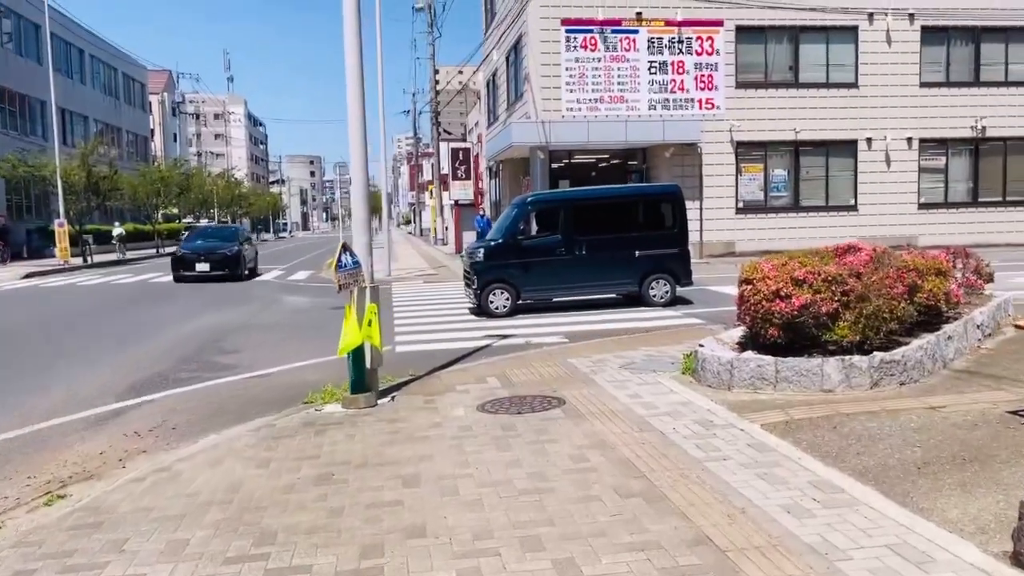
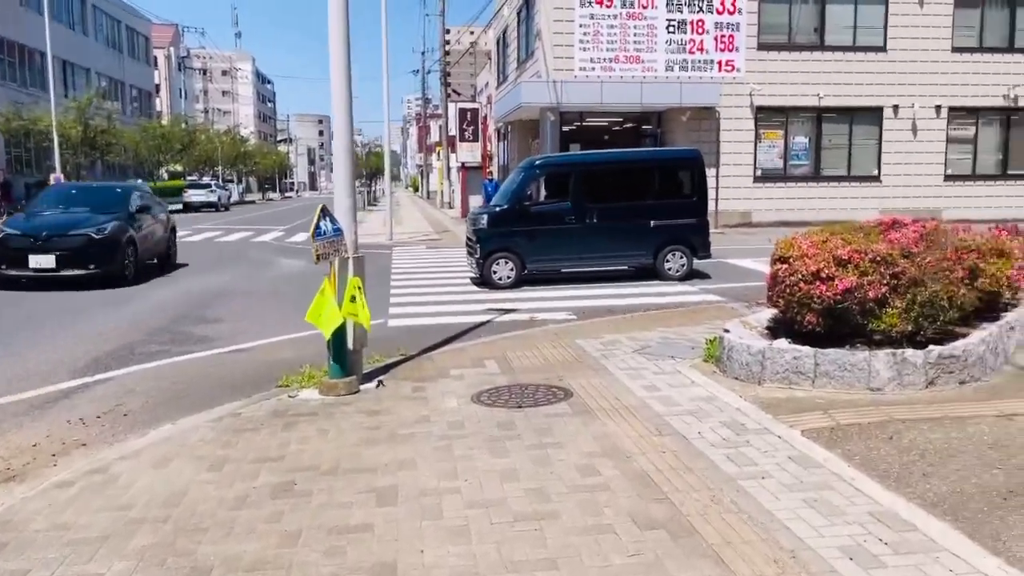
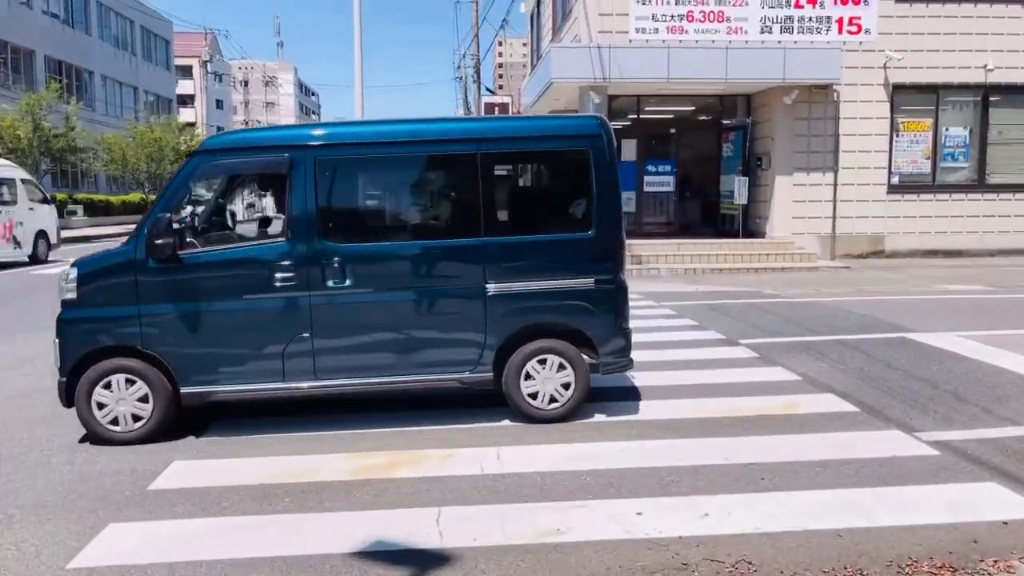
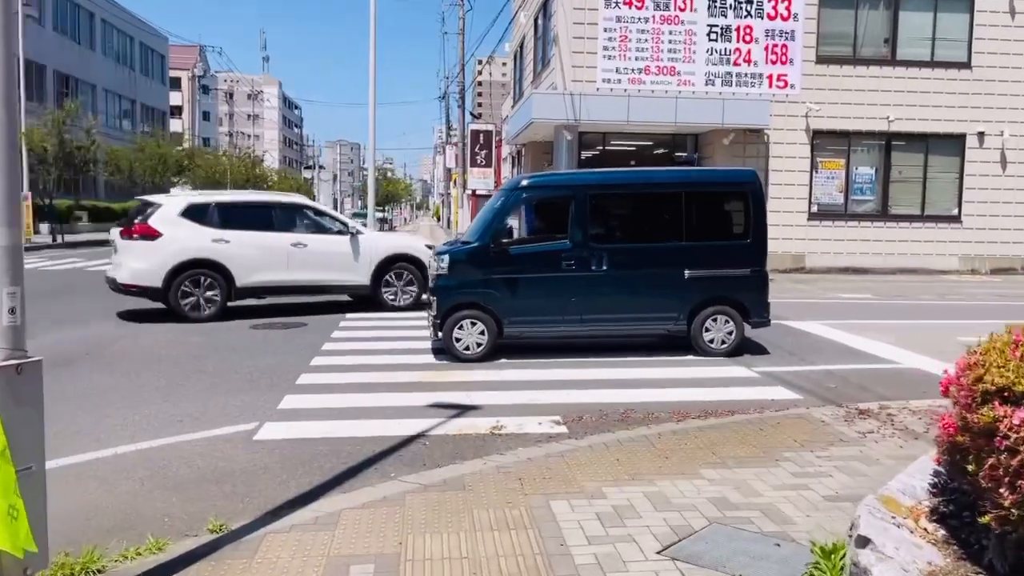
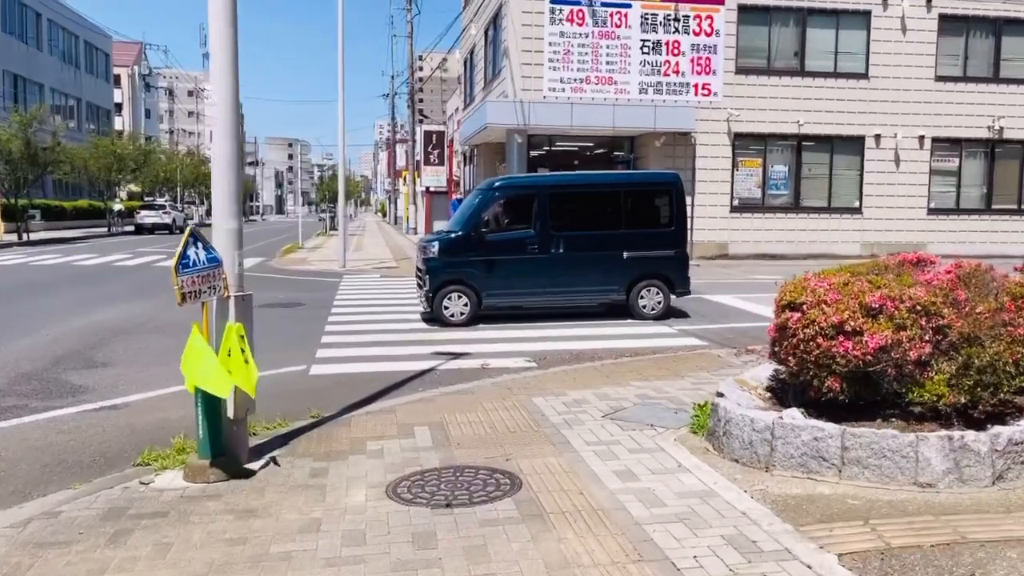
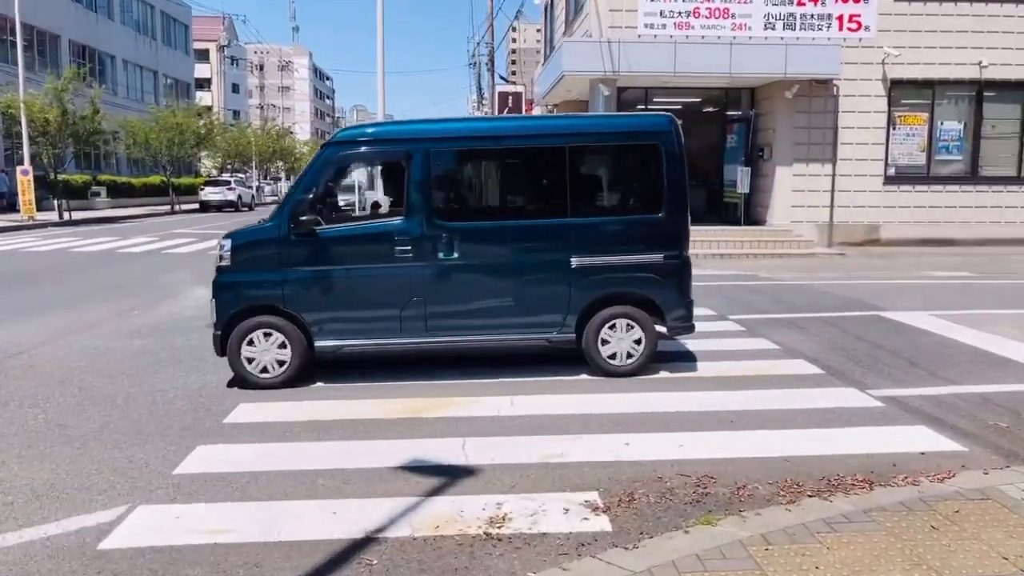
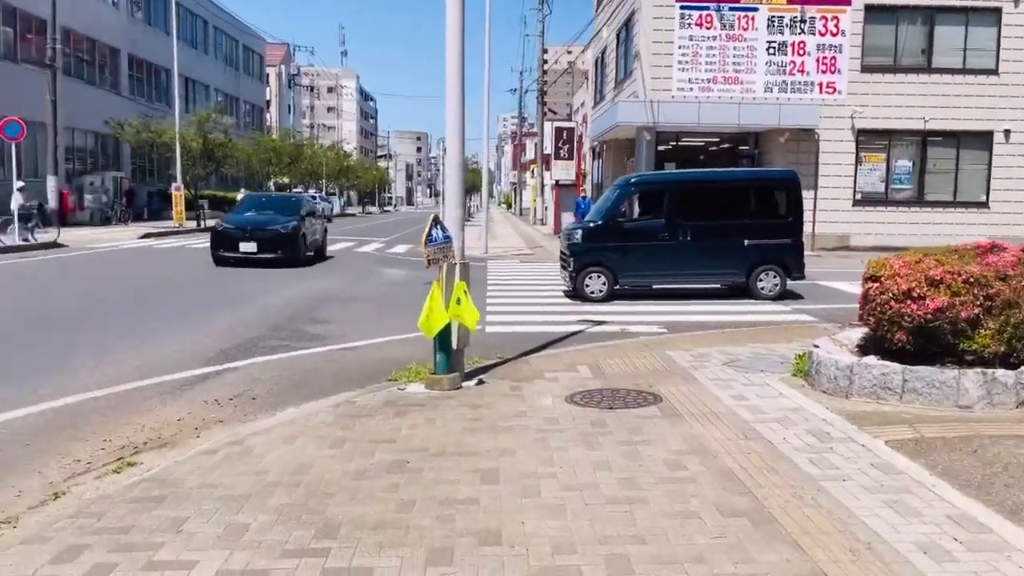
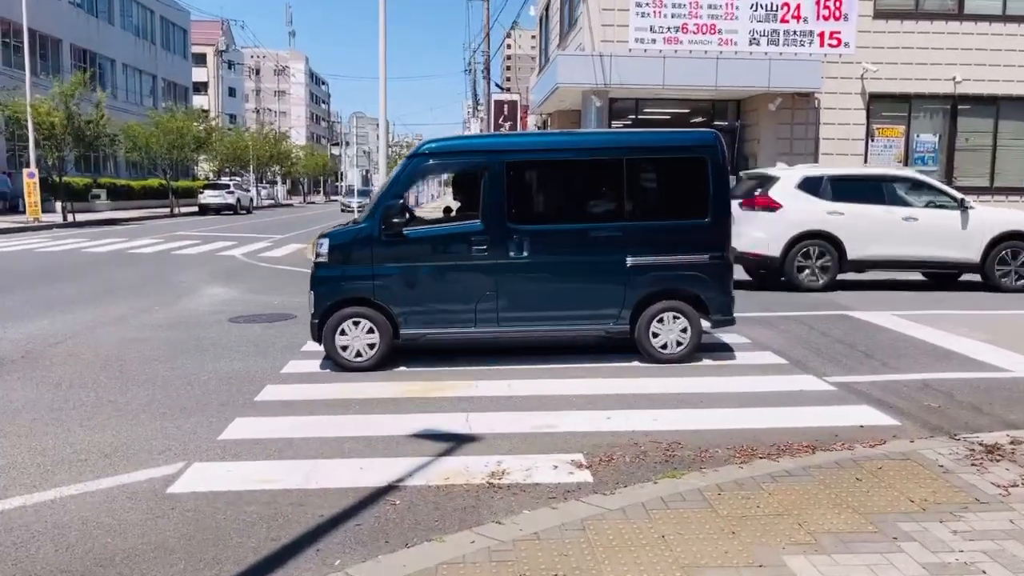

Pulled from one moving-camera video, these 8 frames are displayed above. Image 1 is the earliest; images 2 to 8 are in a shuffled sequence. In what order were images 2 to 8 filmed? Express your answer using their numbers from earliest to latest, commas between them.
7, 2, 5, 4, 8, 6, 3
